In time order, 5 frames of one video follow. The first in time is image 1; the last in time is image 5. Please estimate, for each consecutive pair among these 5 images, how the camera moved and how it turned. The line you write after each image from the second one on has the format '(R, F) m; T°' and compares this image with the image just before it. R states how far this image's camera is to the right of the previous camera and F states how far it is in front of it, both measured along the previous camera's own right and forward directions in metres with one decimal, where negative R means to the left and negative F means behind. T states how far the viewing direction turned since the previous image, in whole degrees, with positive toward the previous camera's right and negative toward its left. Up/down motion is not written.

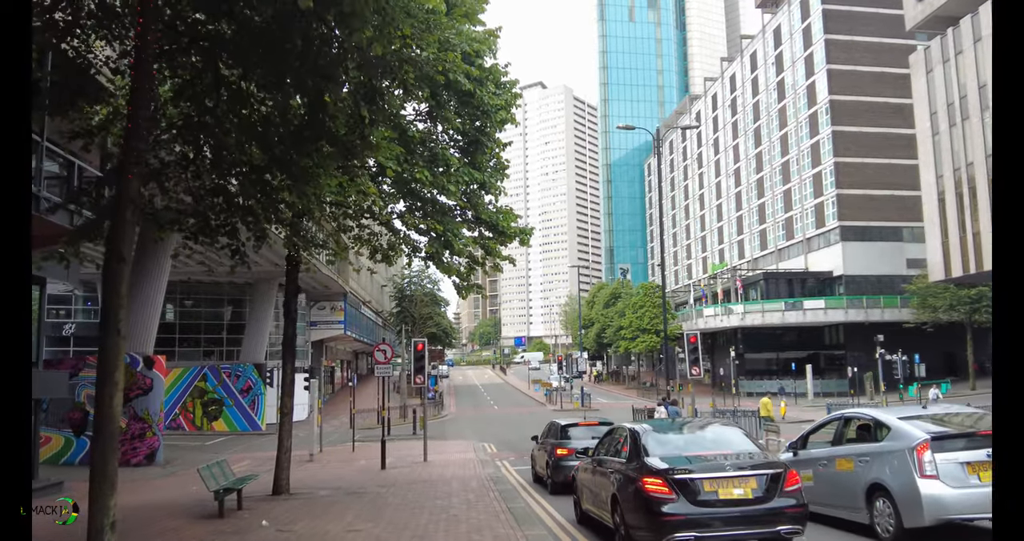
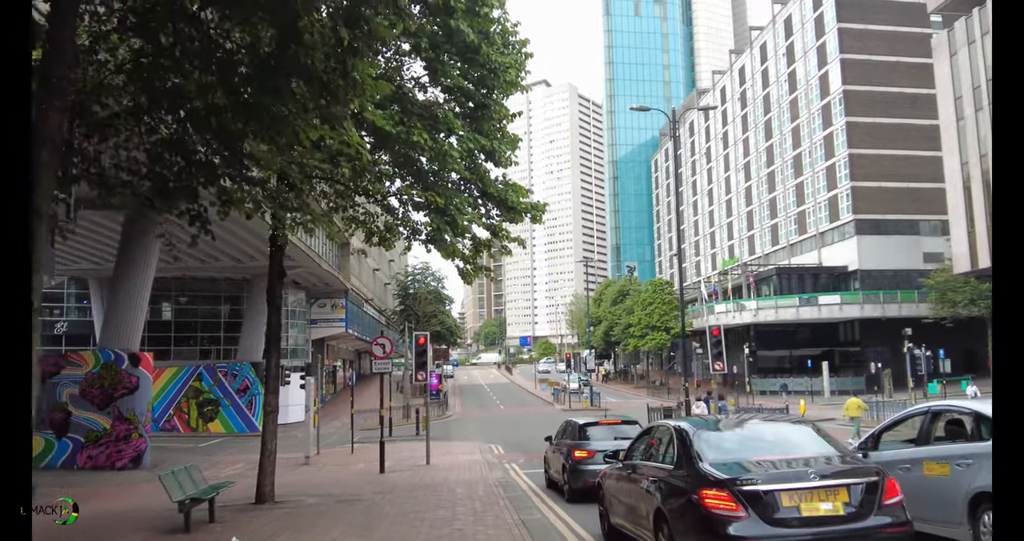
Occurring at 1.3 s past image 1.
(-0.1, +1.1) m; 0°
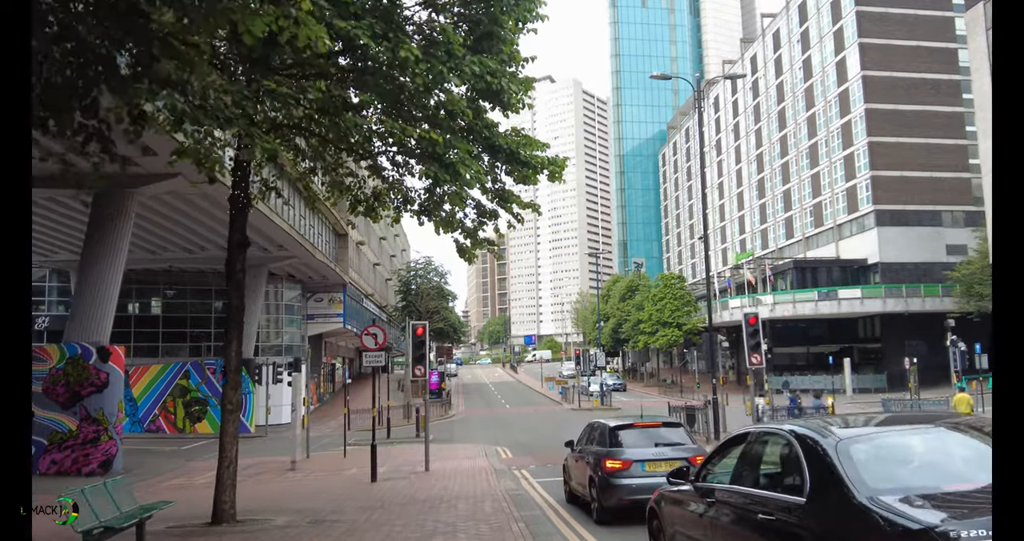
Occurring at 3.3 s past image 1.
(-0.1, +1.7) m; 0°
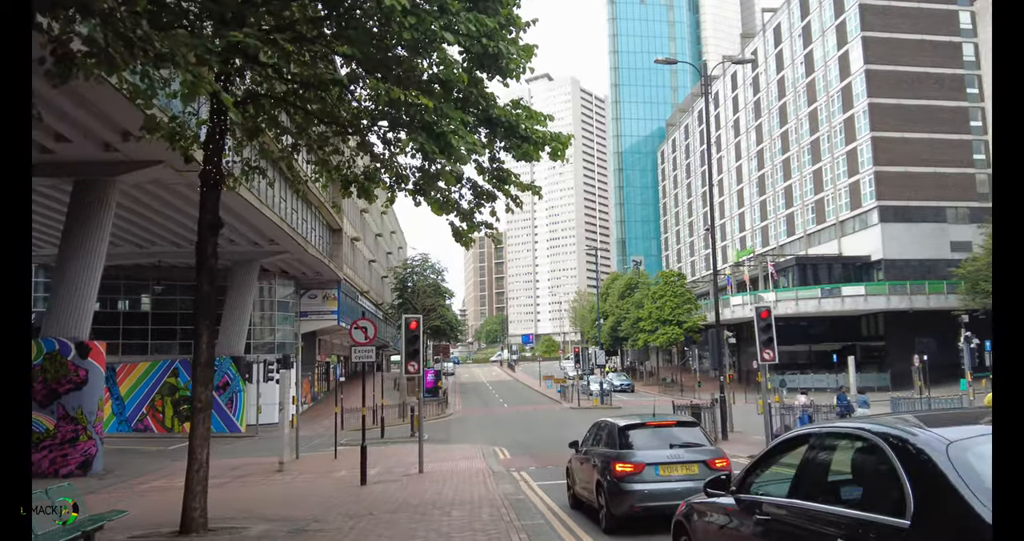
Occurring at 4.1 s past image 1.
(0.0, +0.7) m; 0°
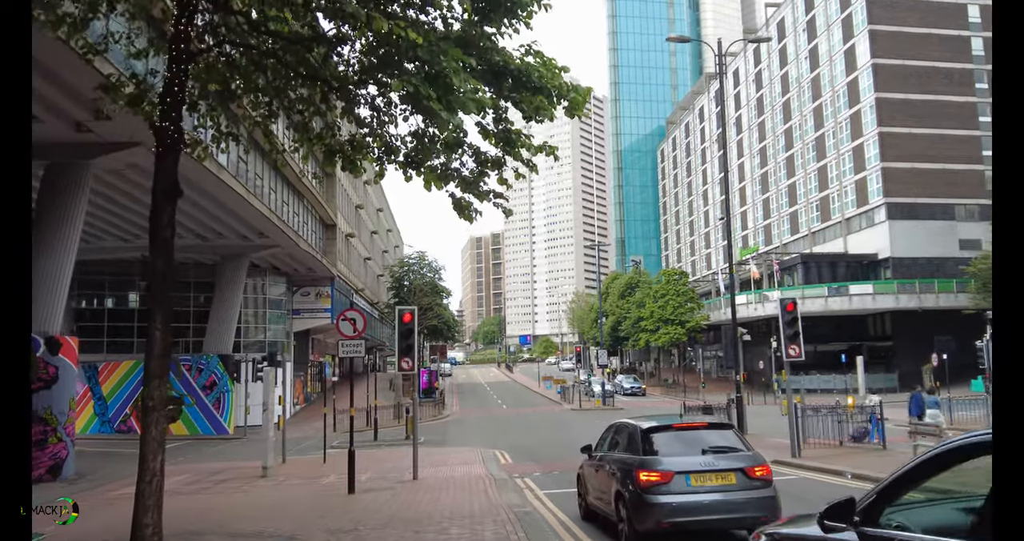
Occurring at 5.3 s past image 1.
(-0.1, +1.0) m; 0°
